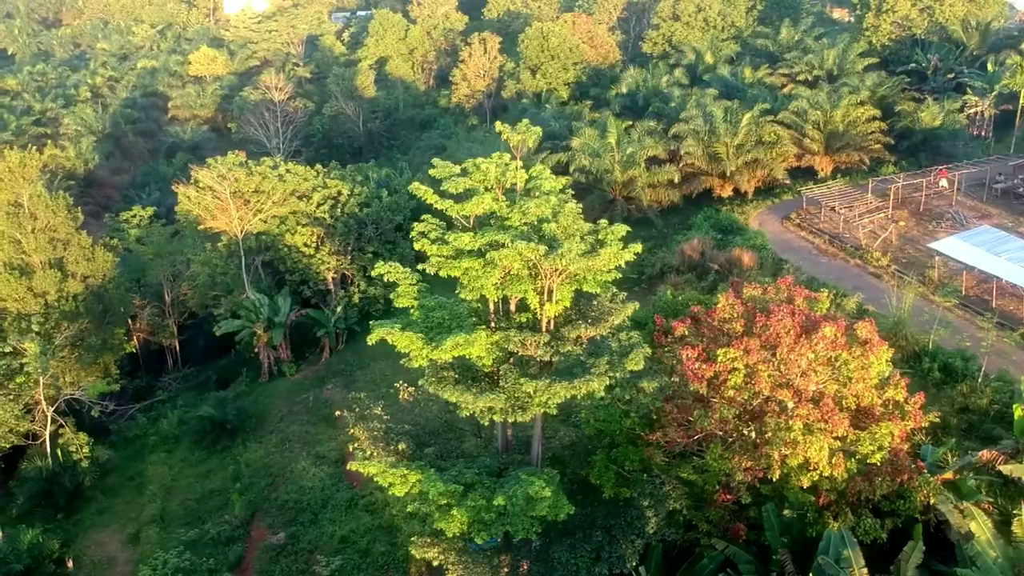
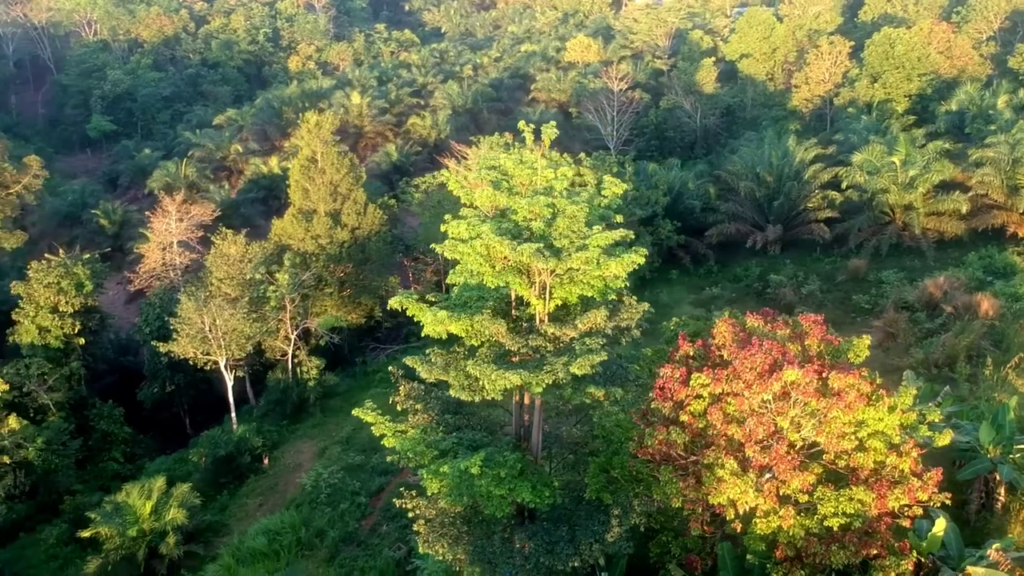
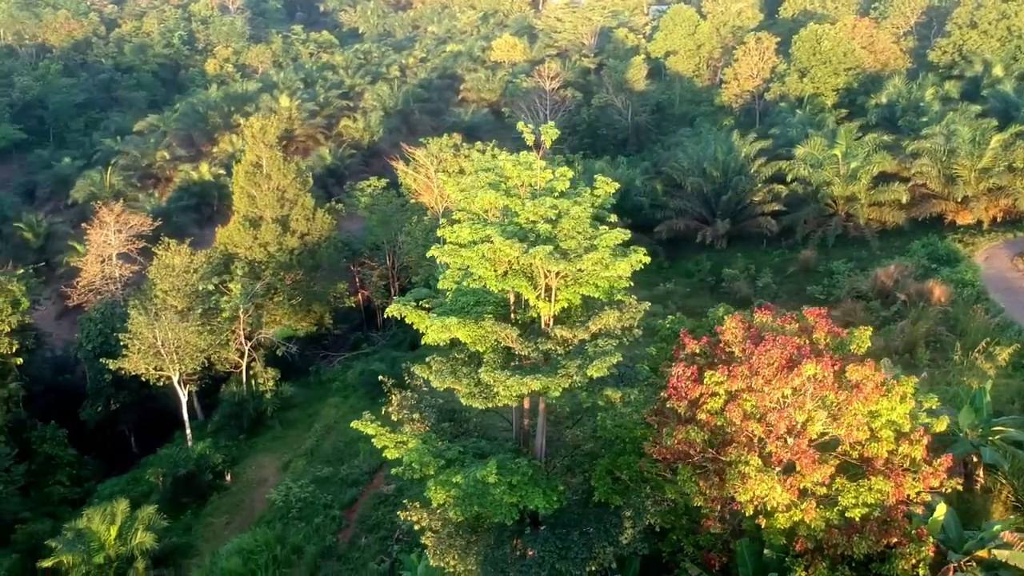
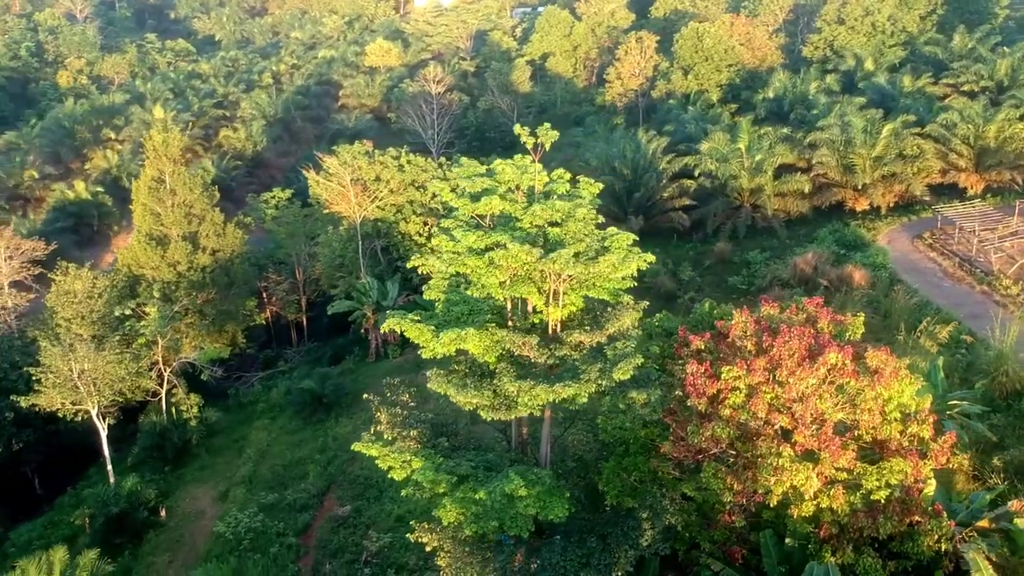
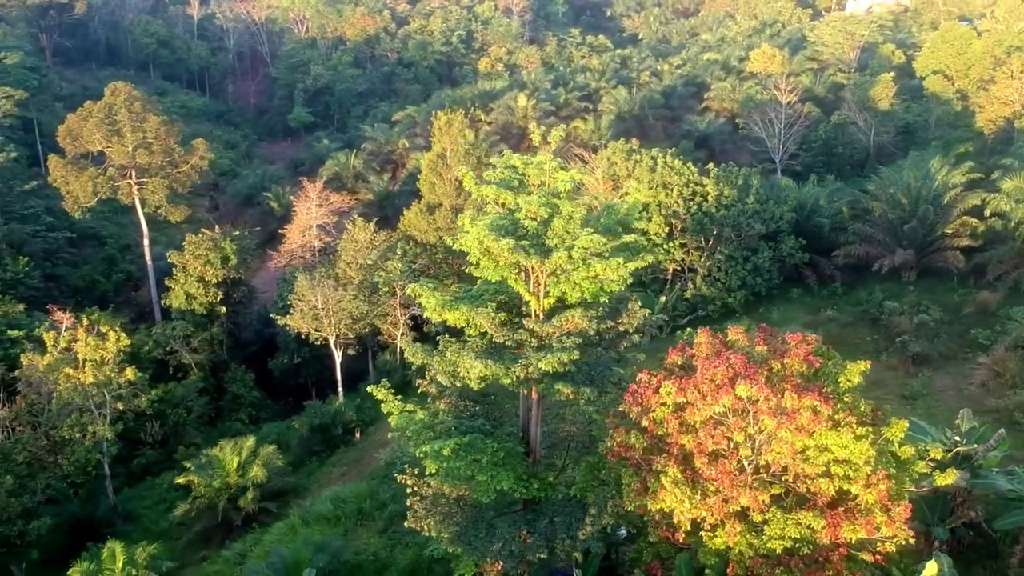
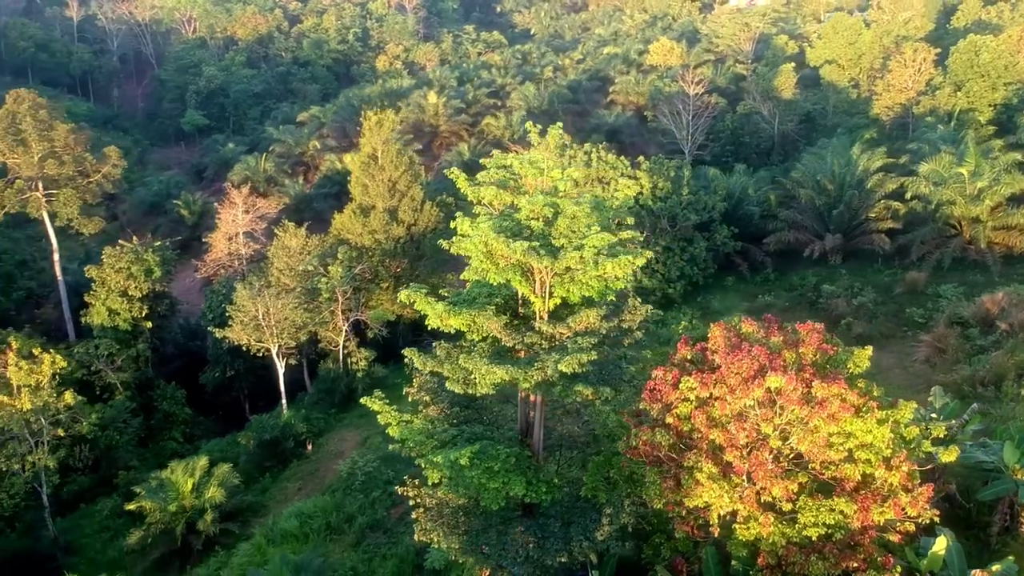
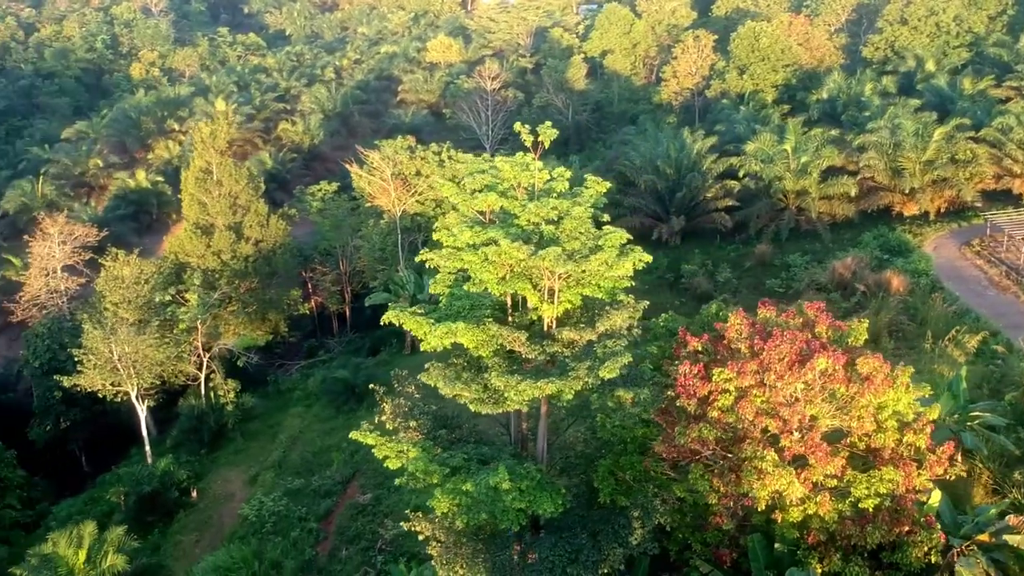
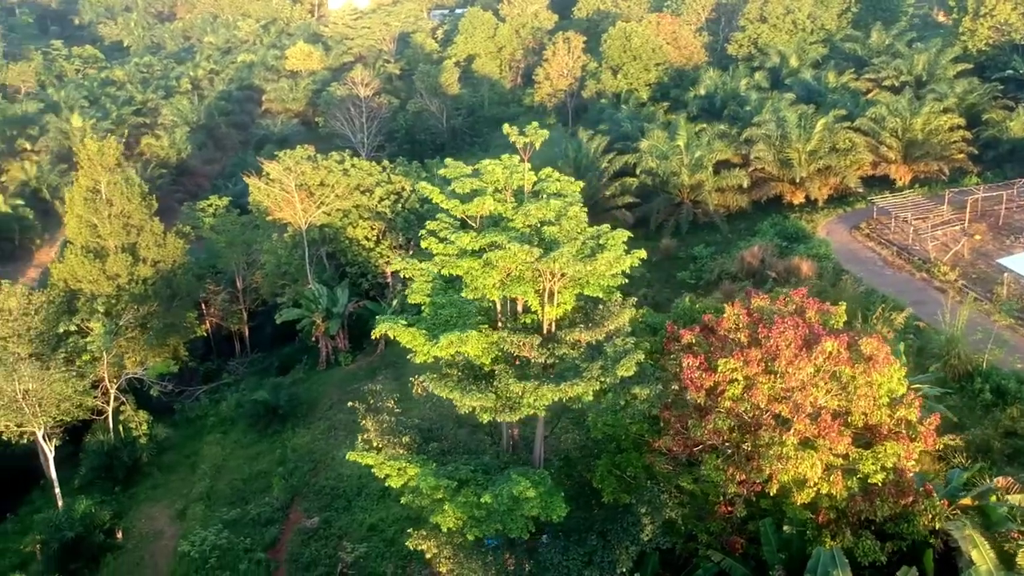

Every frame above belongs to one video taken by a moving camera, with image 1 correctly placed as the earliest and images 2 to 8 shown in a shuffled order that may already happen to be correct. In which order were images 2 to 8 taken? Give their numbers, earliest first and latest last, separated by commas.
8, 4, 7, 3, 2, 6, 5
